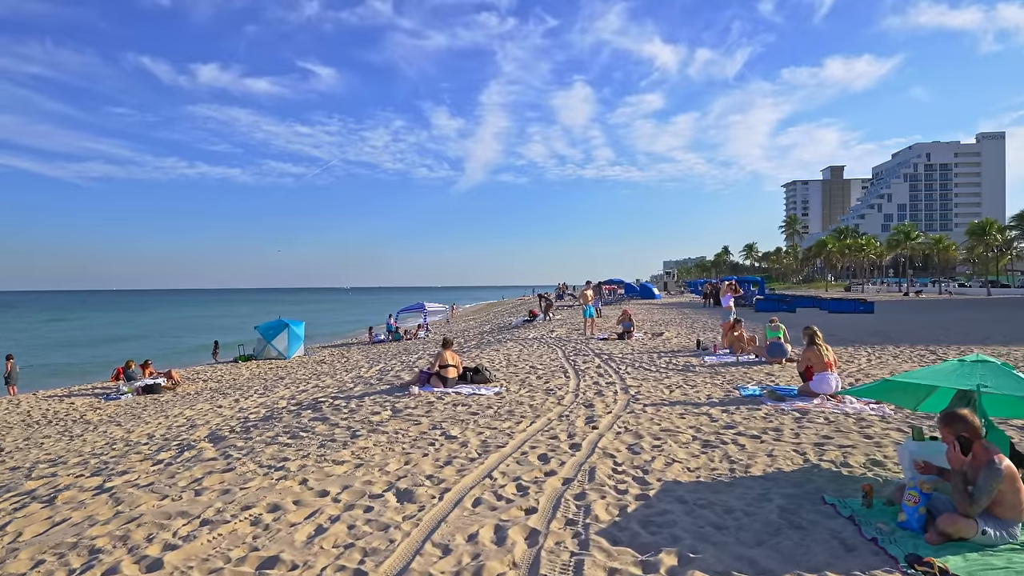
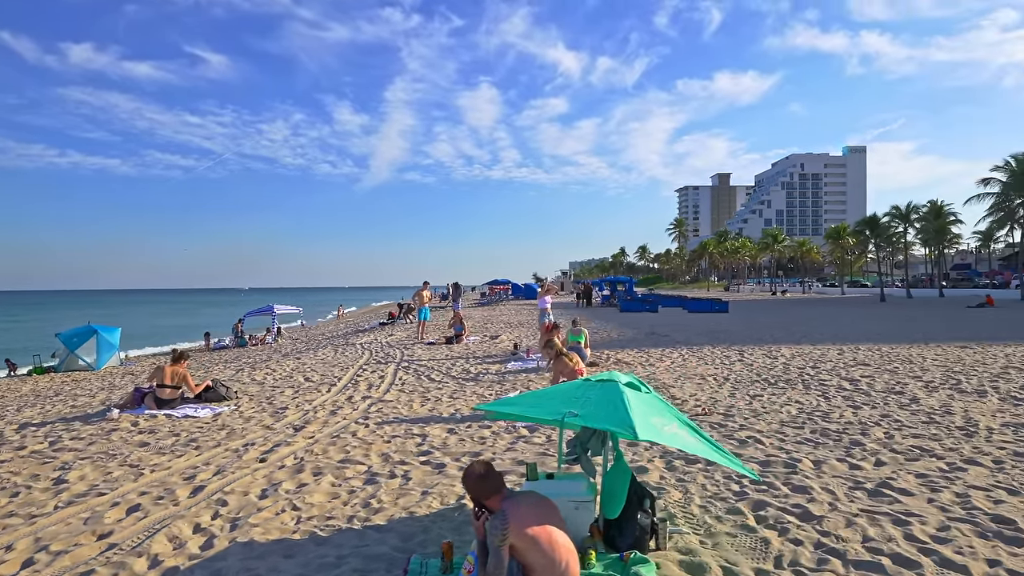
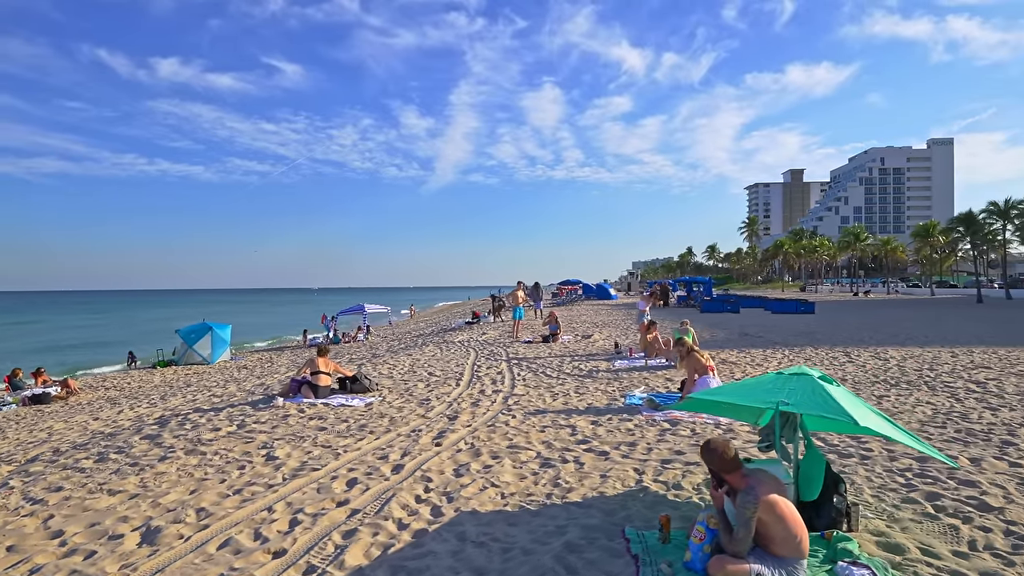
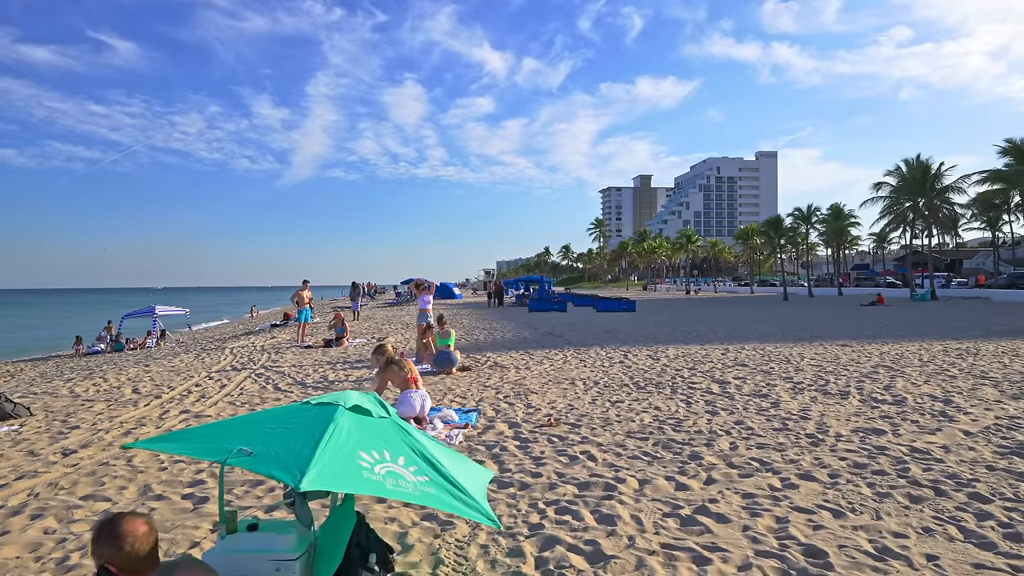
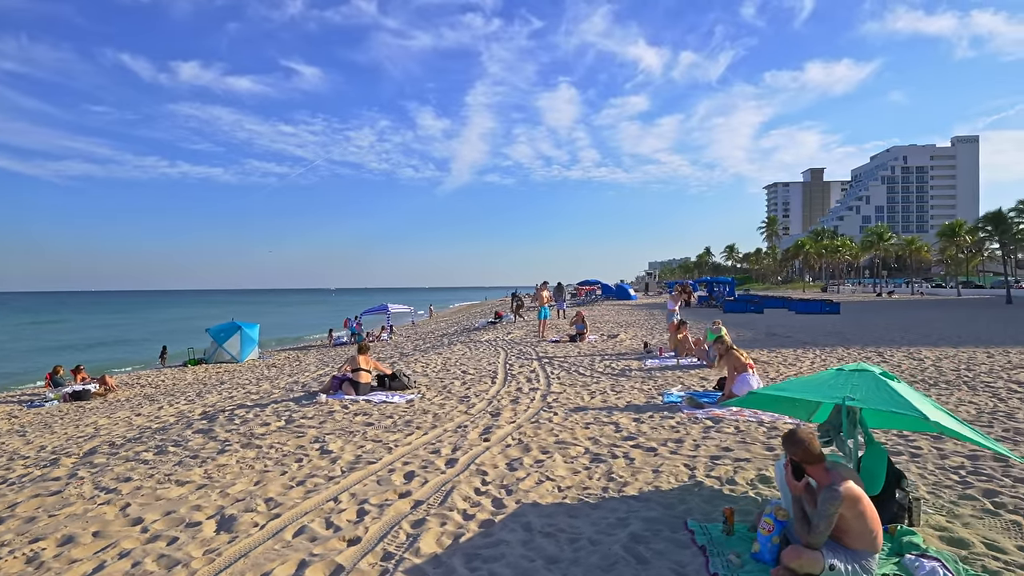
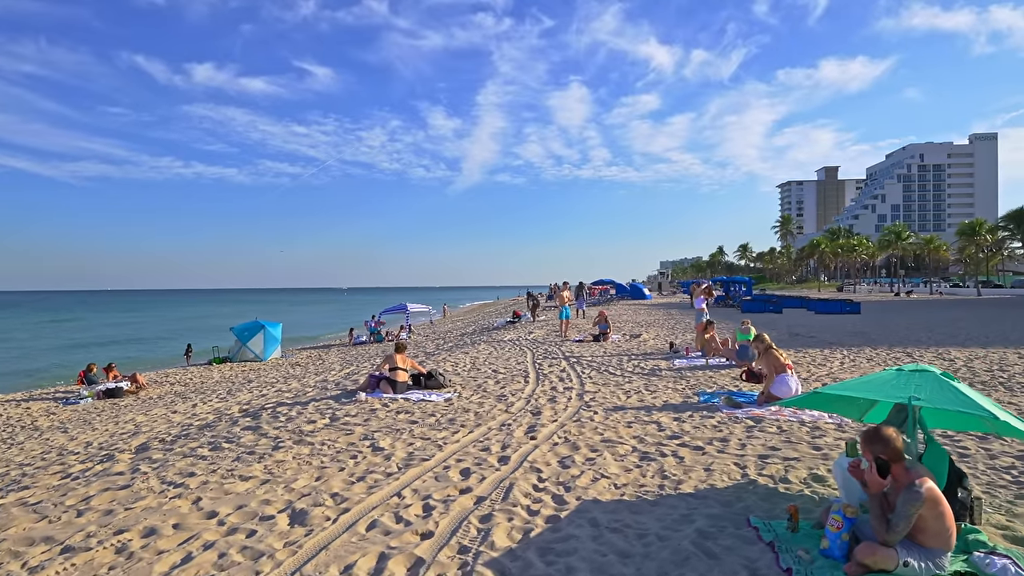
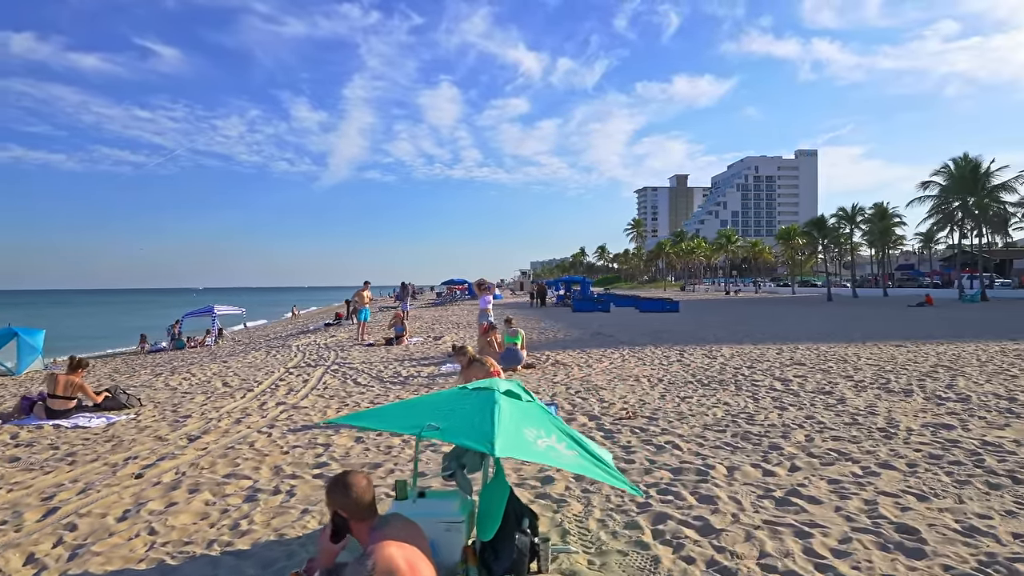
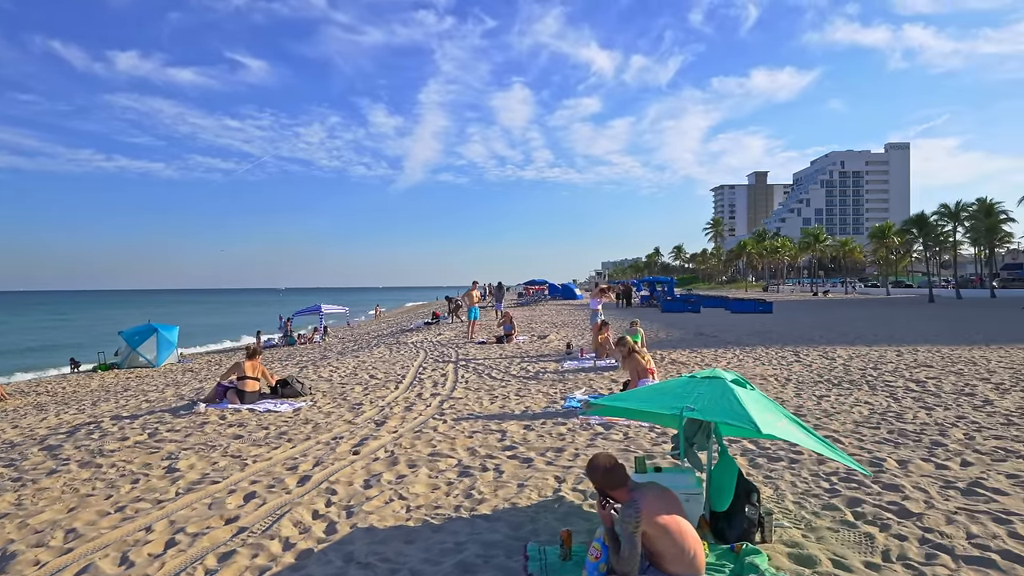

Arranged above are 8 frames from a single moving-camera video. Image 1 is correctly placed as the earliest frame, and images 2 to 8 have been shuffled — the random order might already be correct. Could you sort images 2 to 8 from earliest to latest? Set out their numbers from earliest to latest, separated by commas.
6, 5, 3, 8, 2, 7, 4
